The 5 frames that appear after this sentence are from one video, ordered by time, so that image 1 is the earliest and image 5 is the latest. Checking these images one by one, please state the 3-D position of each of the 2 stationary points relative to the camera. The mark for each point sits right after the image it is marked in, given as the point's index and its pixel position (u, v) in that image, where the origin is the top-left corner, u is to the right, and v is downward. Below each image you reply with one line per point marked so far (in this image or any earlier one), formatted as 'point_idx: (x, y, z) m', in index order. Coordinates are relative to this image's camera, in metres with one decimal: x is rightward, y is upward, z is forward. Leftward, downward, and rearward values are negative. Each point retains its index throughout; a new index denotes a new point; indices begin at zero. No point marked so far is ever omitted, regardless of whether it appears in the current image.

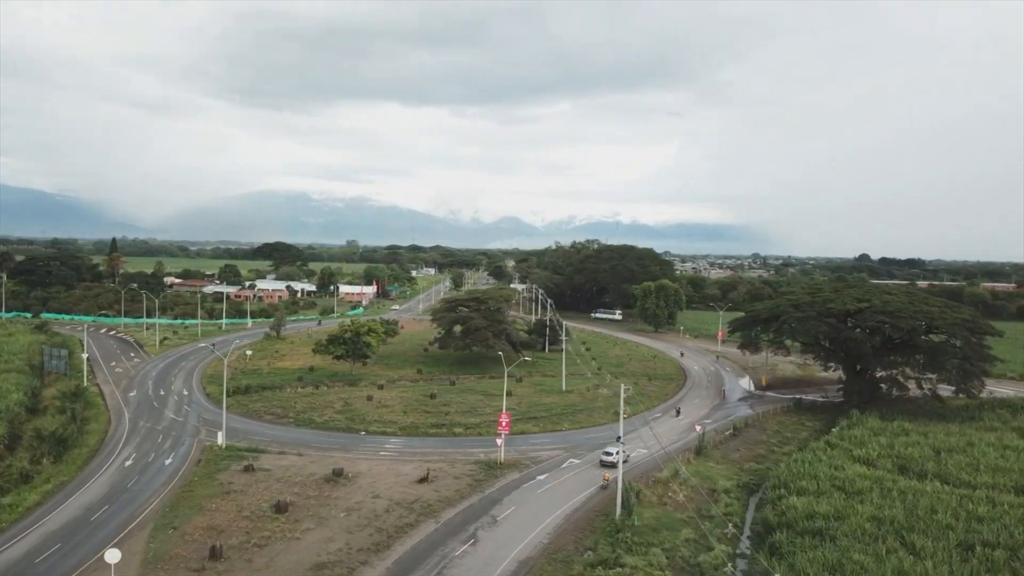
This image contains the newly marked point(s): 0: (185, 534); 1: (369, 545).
0: (-9.1, -6.9, +18.1) m
1: (-4.0, -7.2, +18.3) m
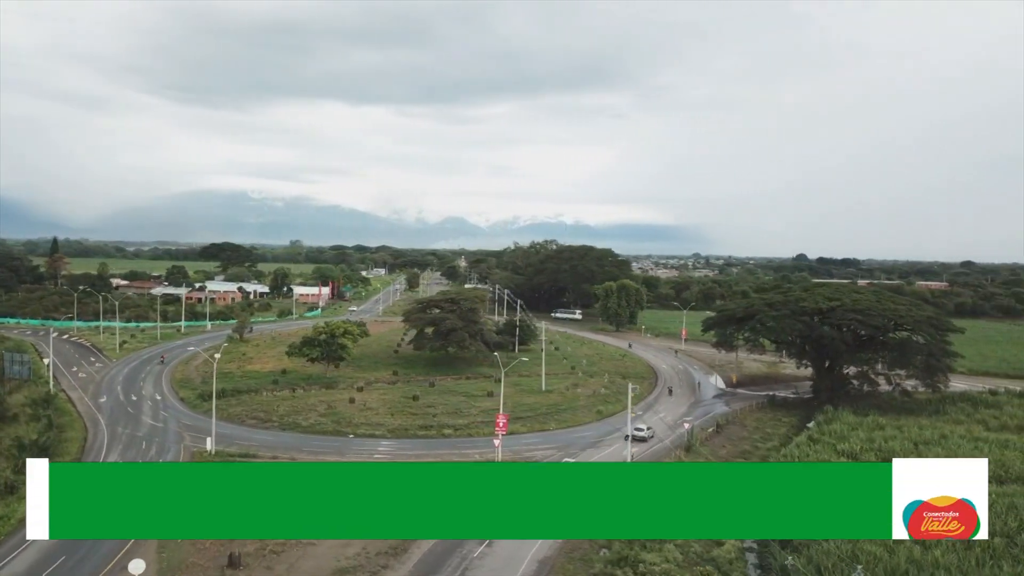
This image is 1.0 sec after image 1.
0: (-8.6, -6.9, +17.5) m
1: (-3.5, -7.2, +18.0) m
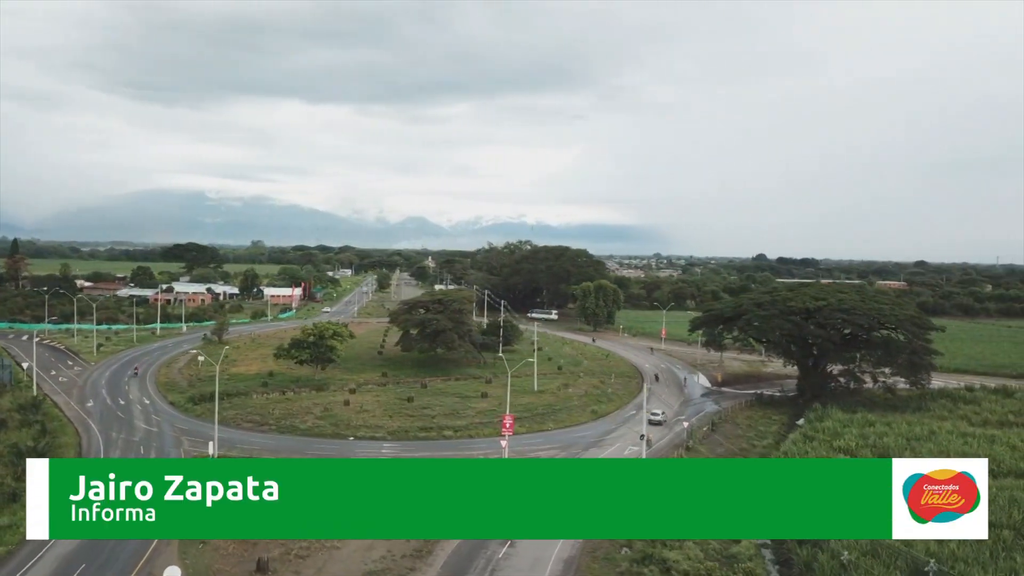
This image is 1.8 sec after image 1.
0: (-7.8, -6.9, +17.2) m
1: (-2.8, -7.3, +17.9) m
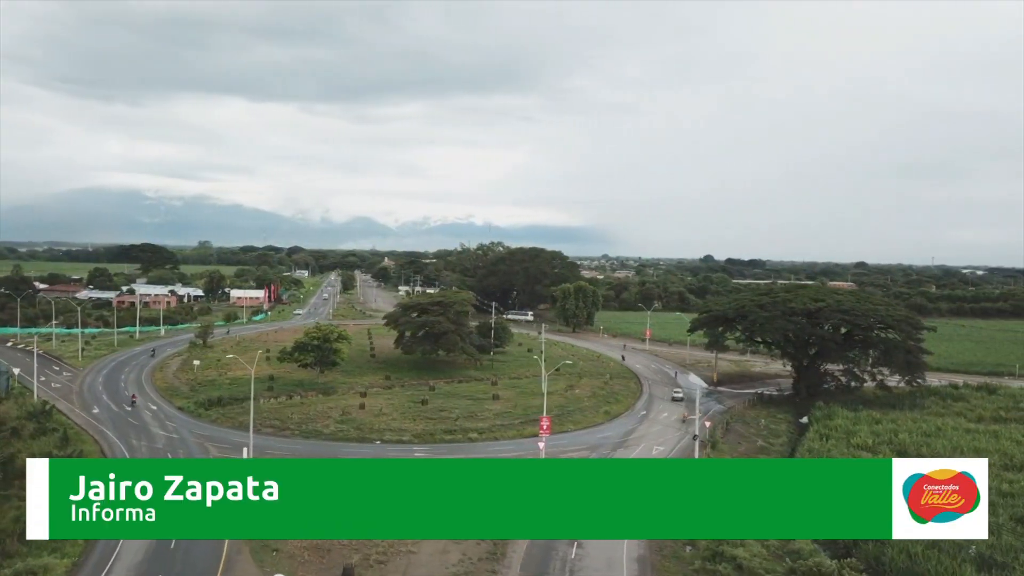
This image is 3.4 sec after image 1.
0: (-5.7, -7.0, +17.0) m
1: (-0.7, -7.4, +18.0) m
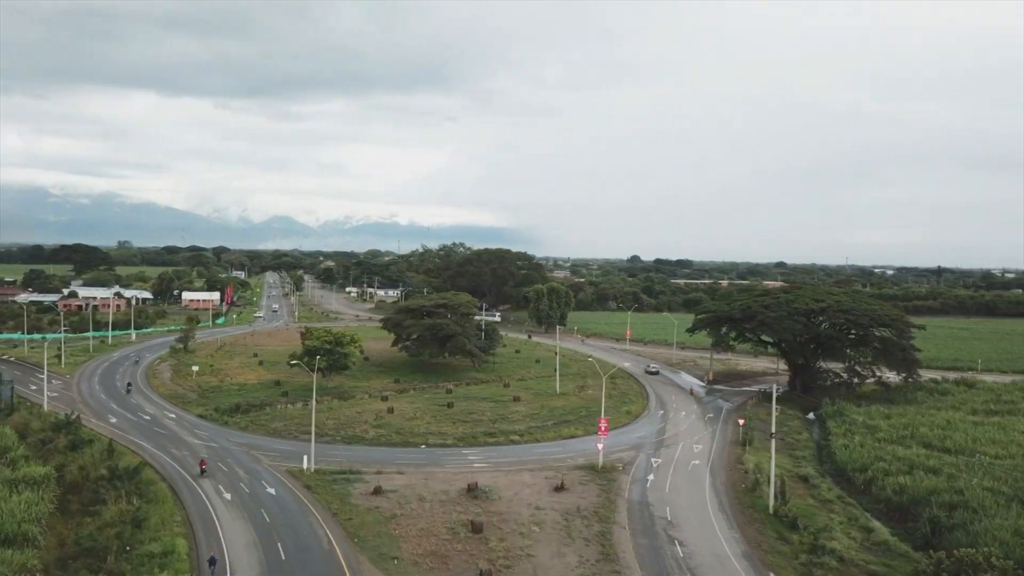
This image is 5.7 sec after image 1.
0: (-2.4, -7.2, +17.0) m
1: (+2.5, -7.5, +18.3) m
